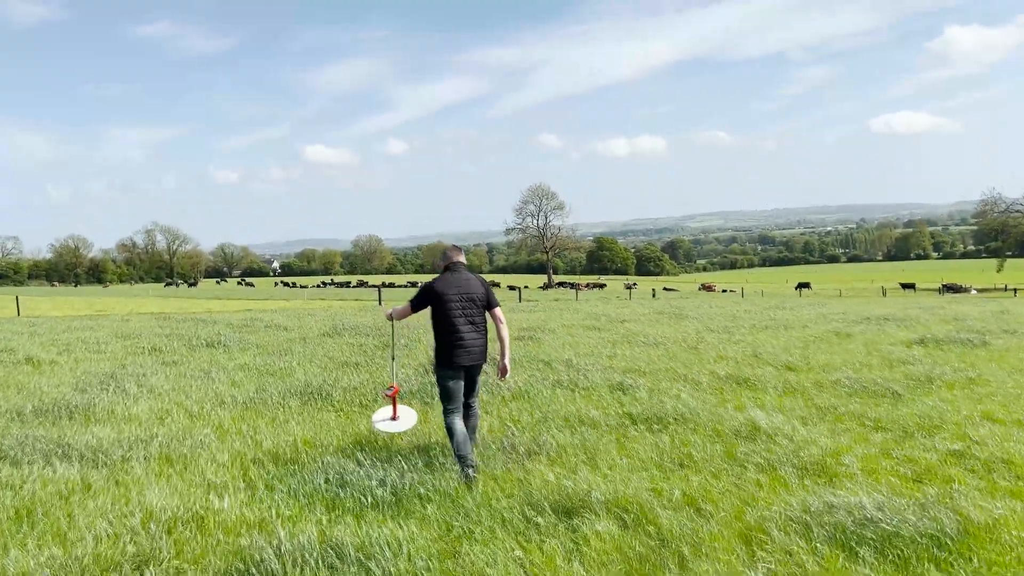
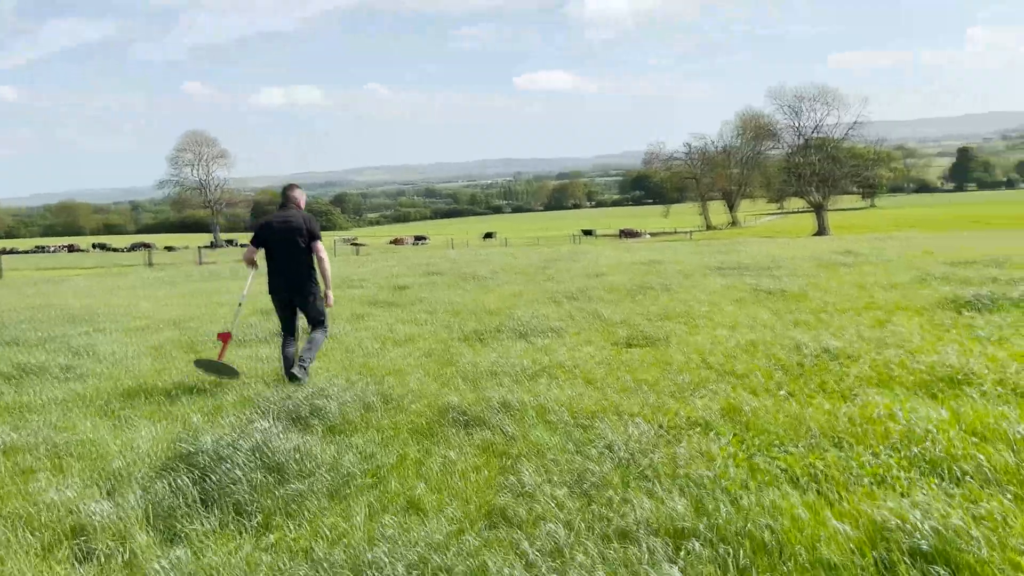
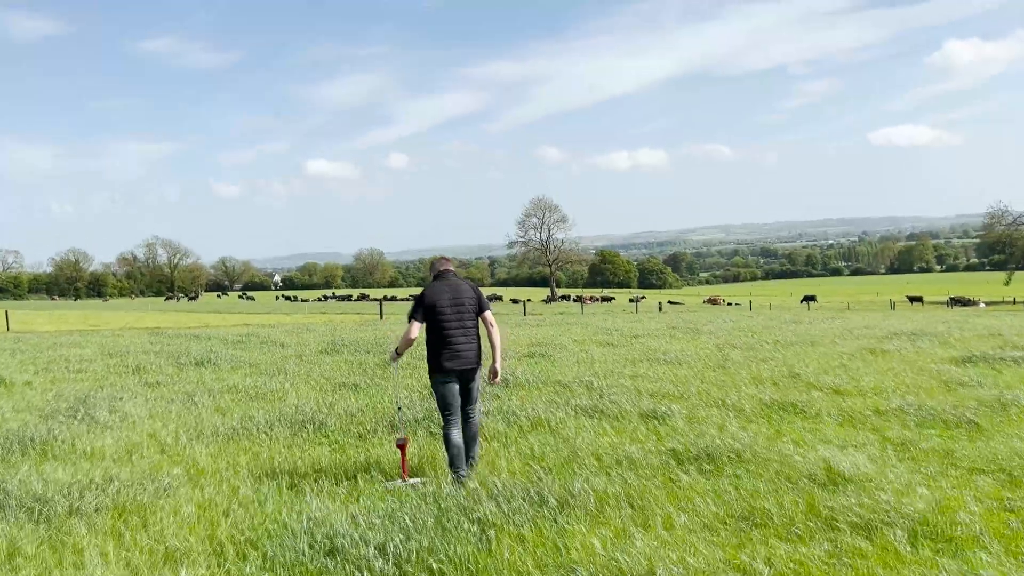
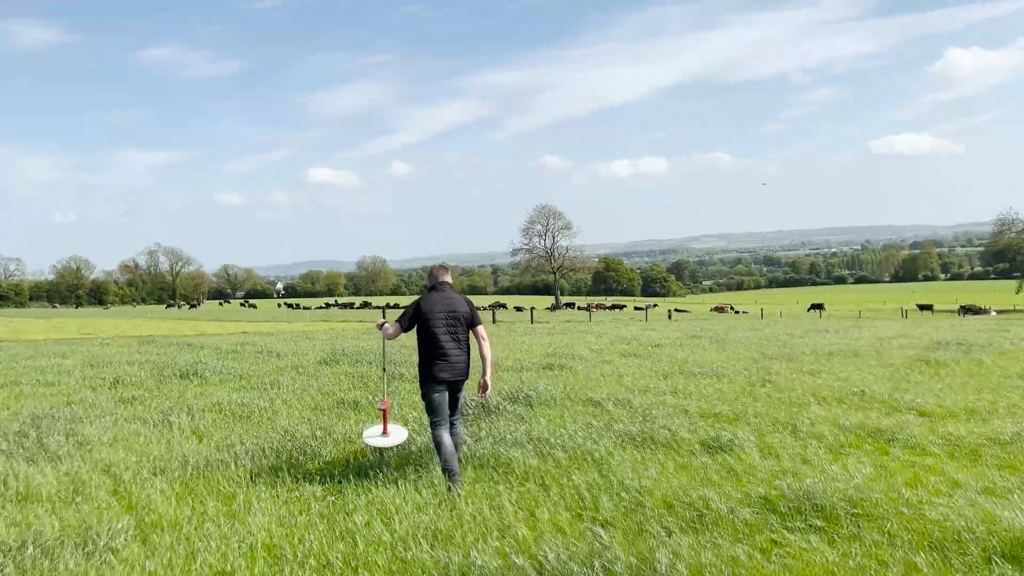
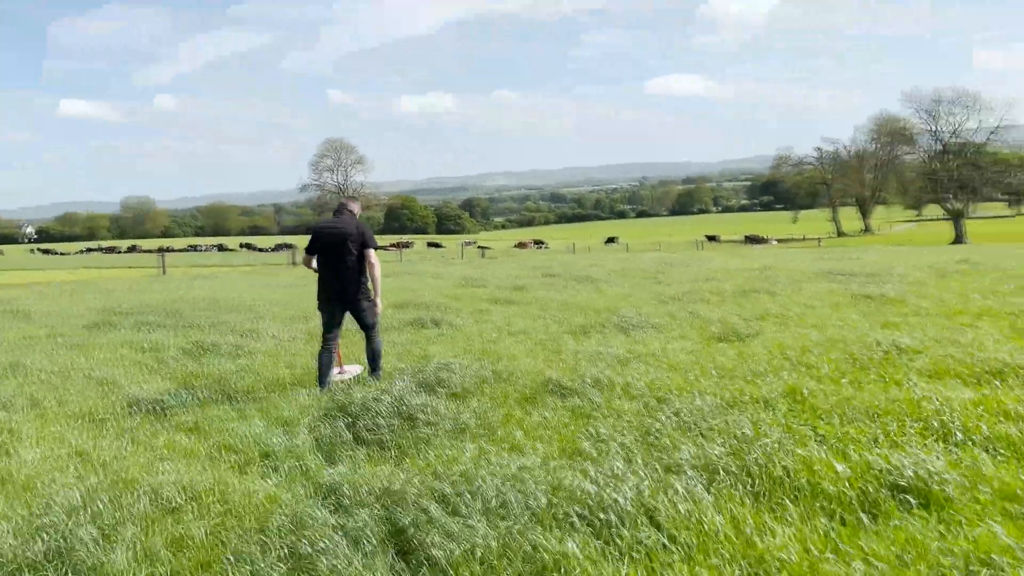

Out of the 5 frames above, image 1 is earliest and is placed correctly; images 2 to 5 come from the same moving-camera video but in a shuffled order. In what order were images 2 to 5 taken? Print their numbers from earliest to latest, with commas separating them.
3, 4, 5, 2
